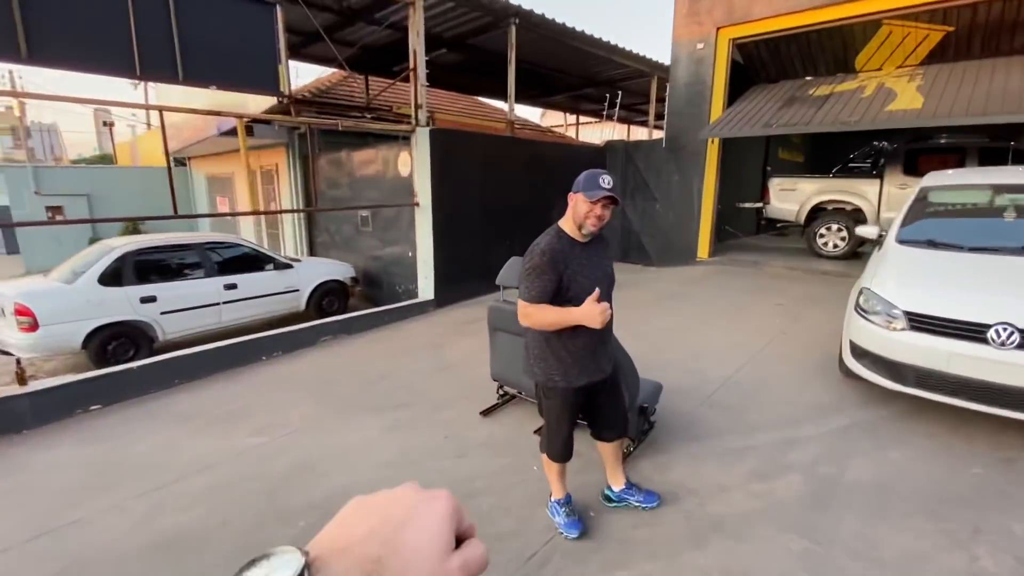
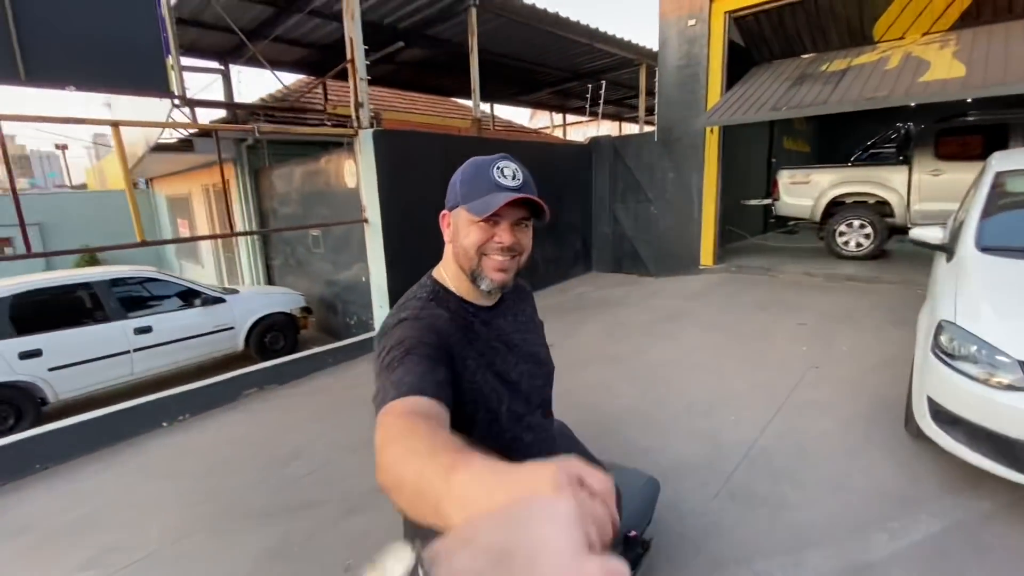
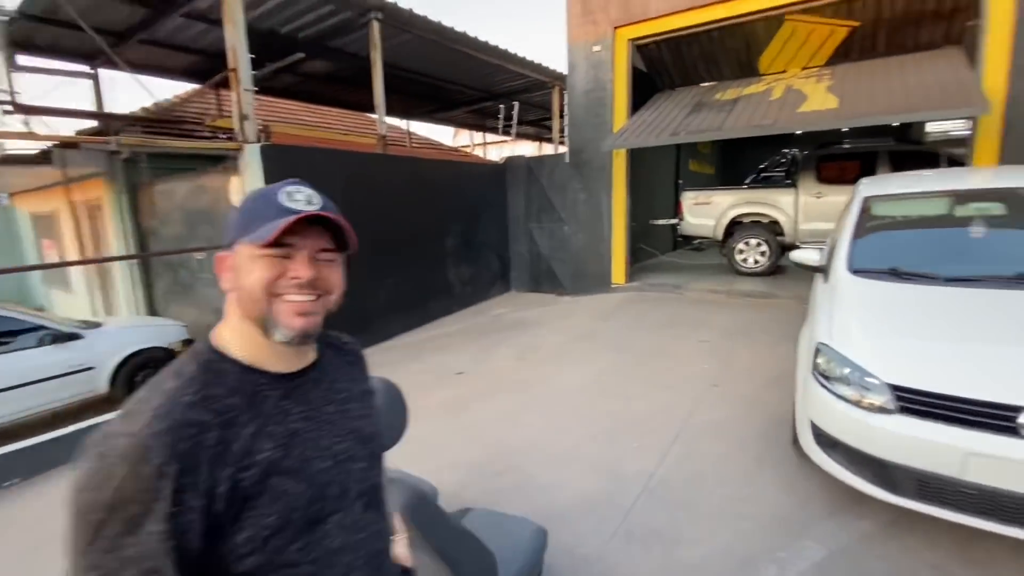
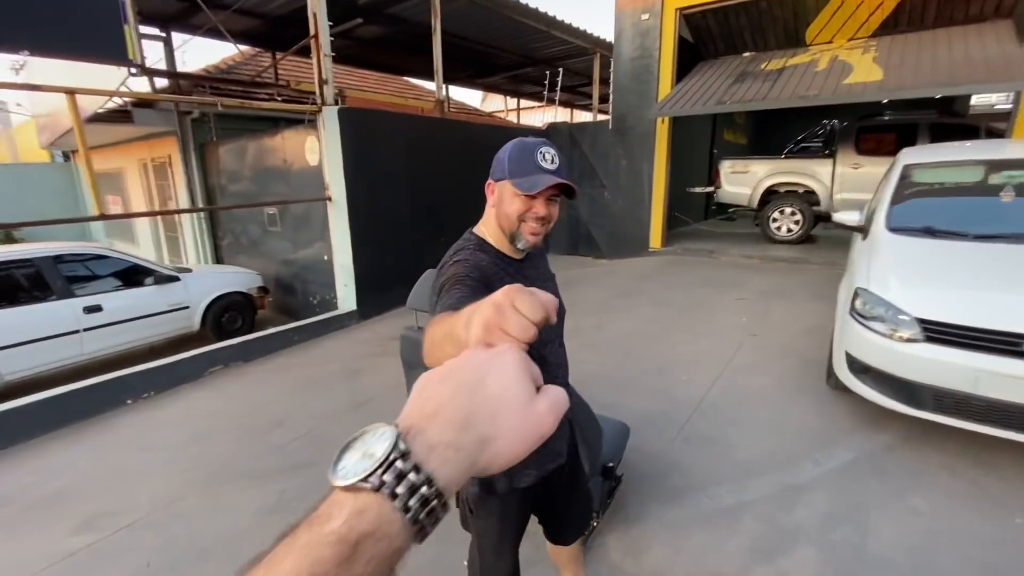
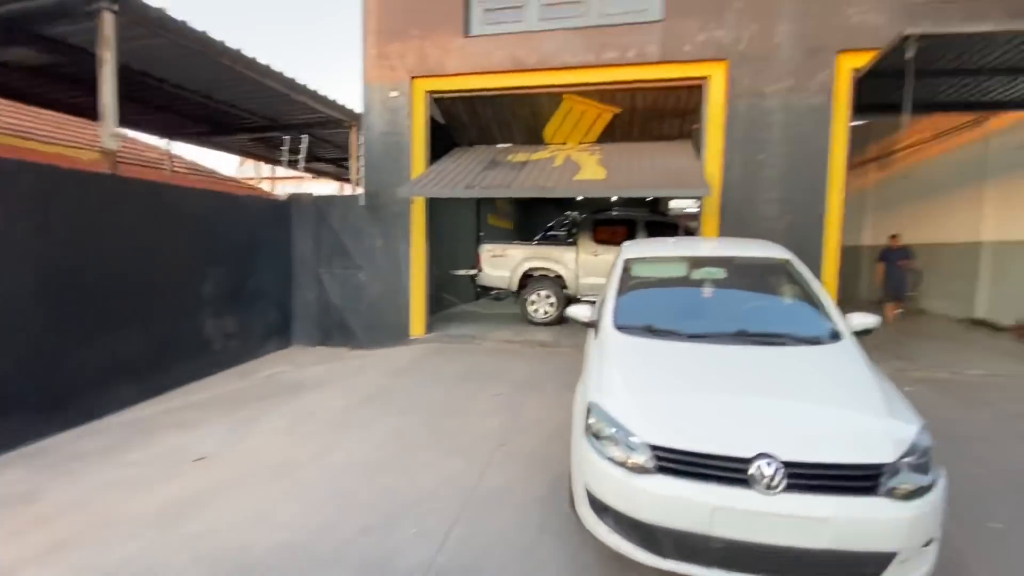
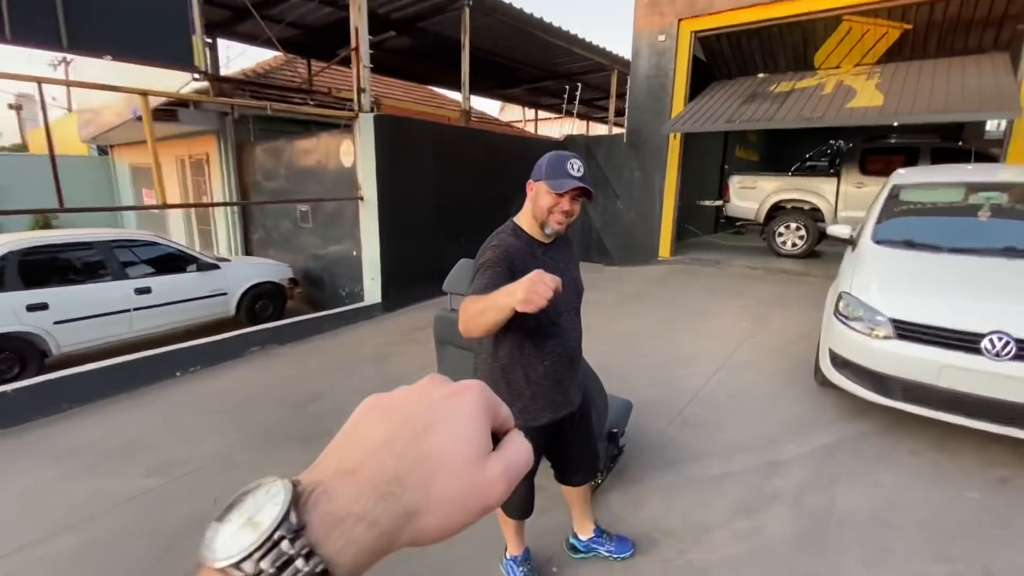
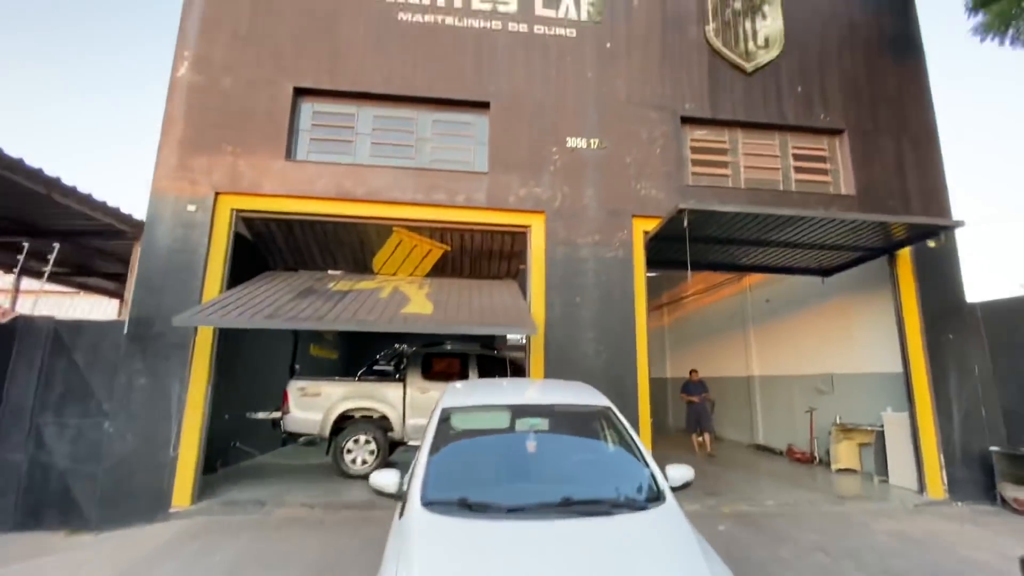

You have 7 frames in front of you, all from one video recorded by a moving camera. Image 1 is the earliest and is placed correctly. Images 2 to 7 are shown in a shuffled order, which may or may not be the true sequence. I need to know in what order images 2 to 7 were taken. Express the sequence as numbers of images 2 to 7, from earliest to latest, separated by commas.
6, 4, 2, 3, 5, 7
